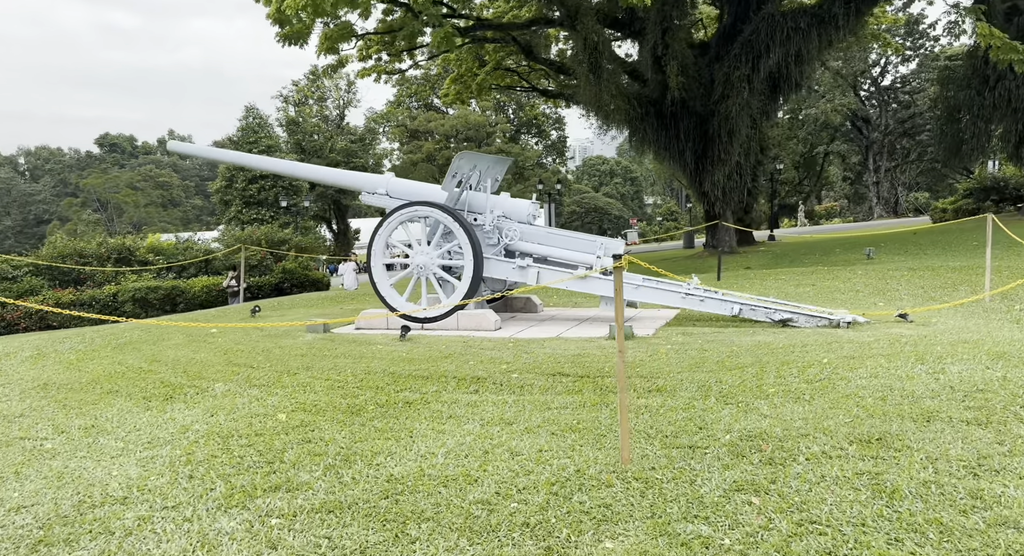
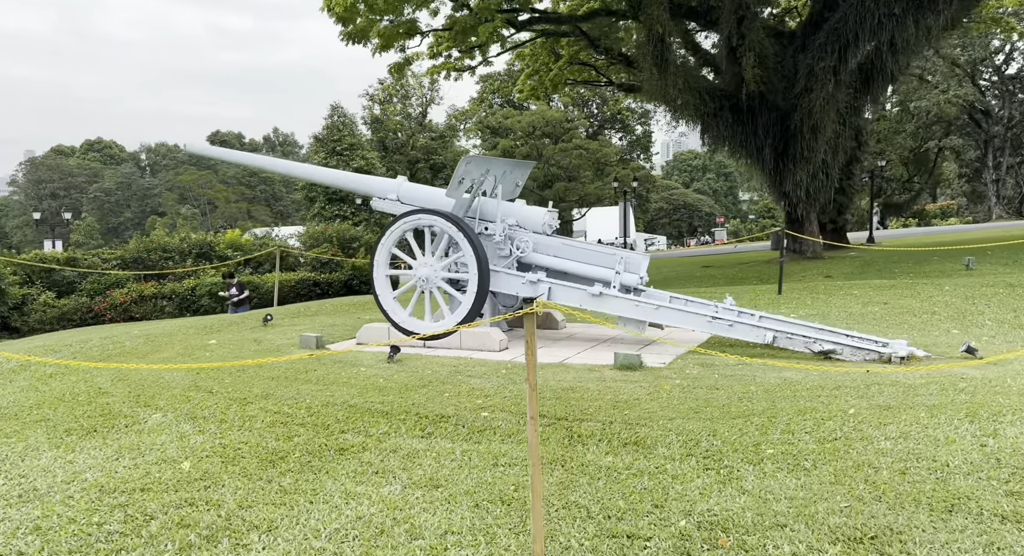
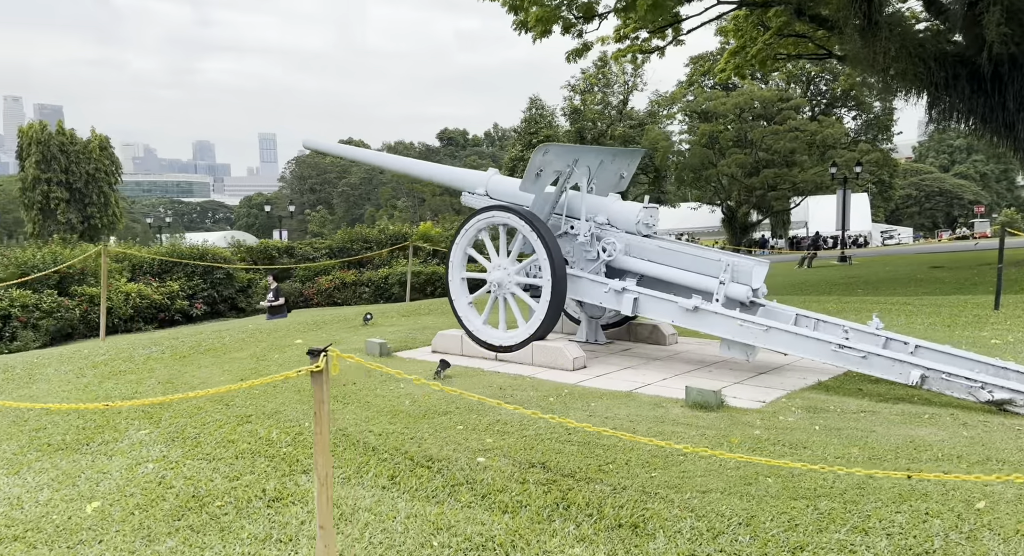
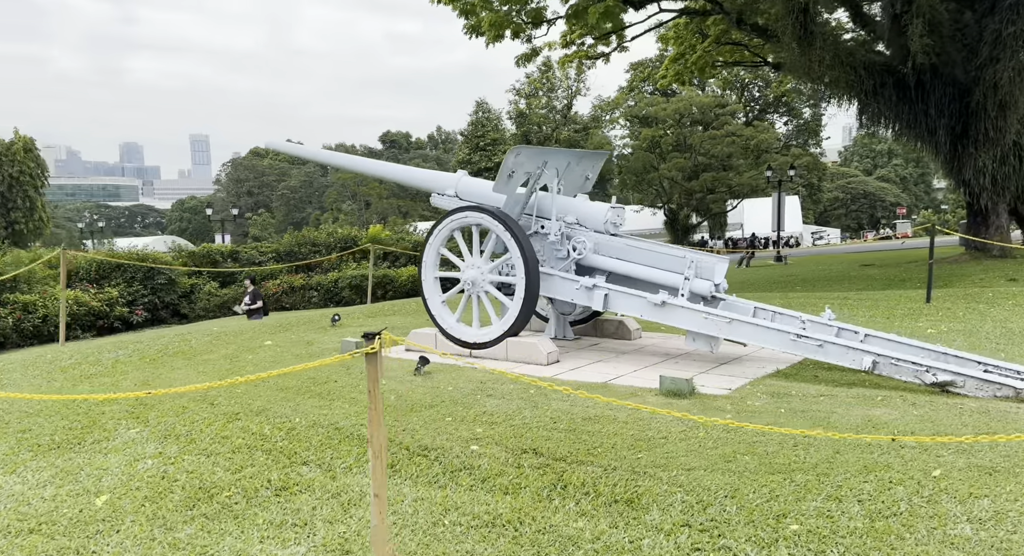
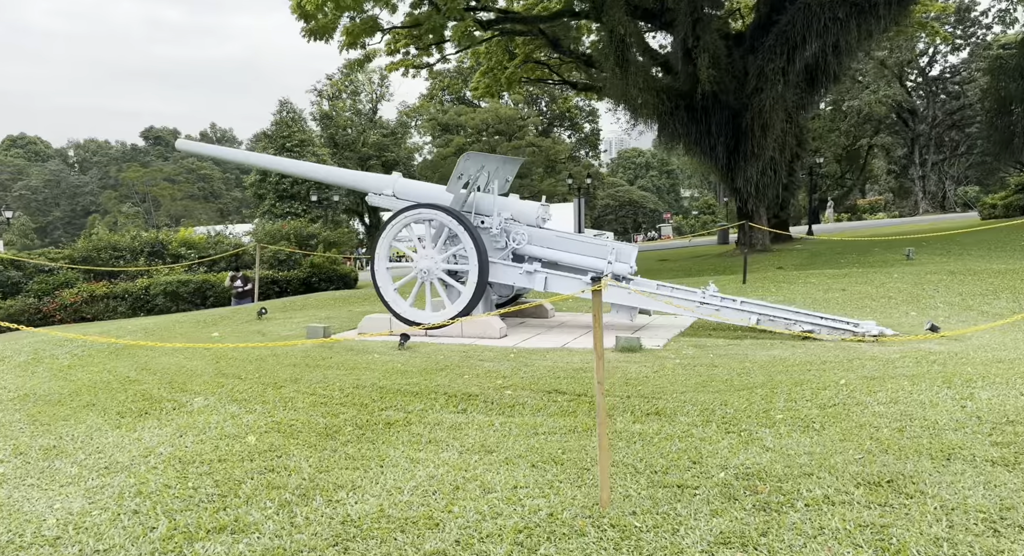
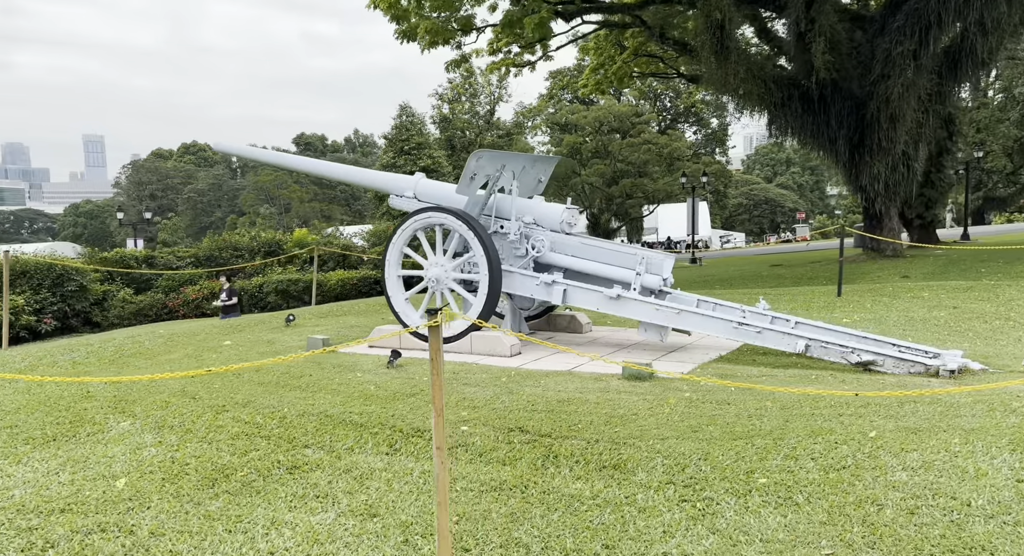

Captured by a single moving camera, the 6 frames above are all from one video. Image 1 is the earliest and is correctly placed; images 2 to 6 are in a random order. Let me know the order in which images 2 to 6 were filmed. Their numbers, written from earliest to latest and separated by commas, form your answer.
5, 2, 6, 4, 3
